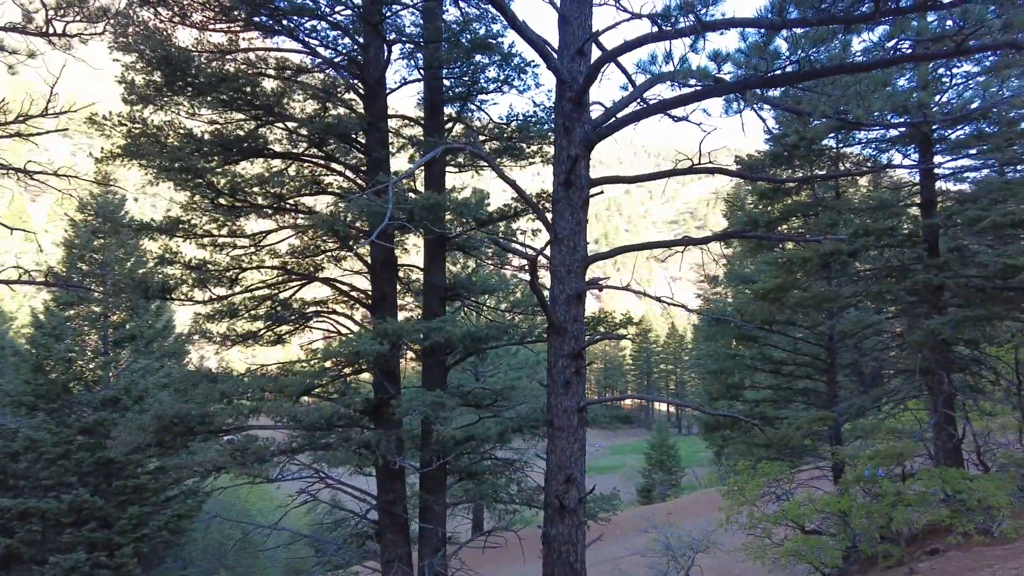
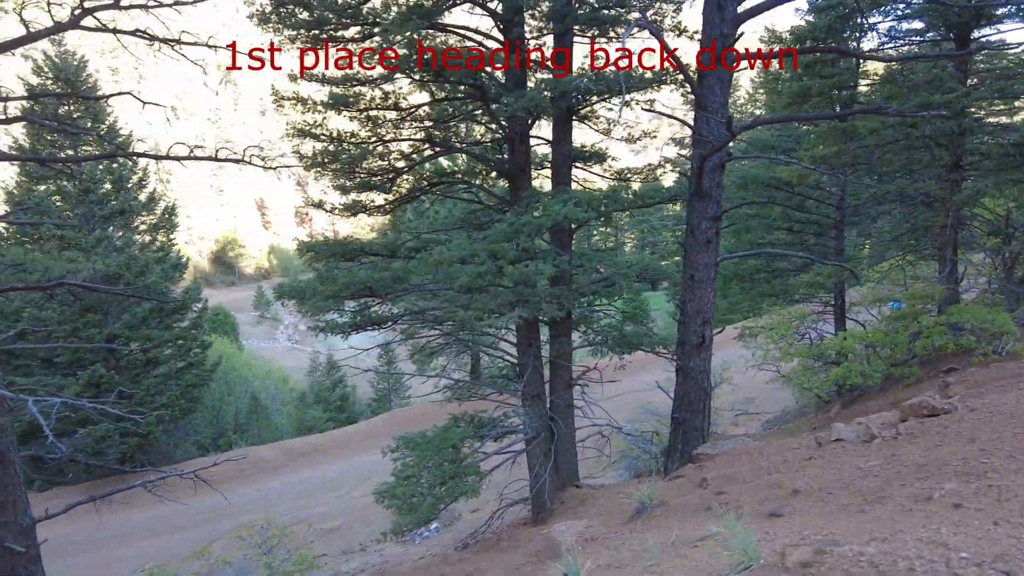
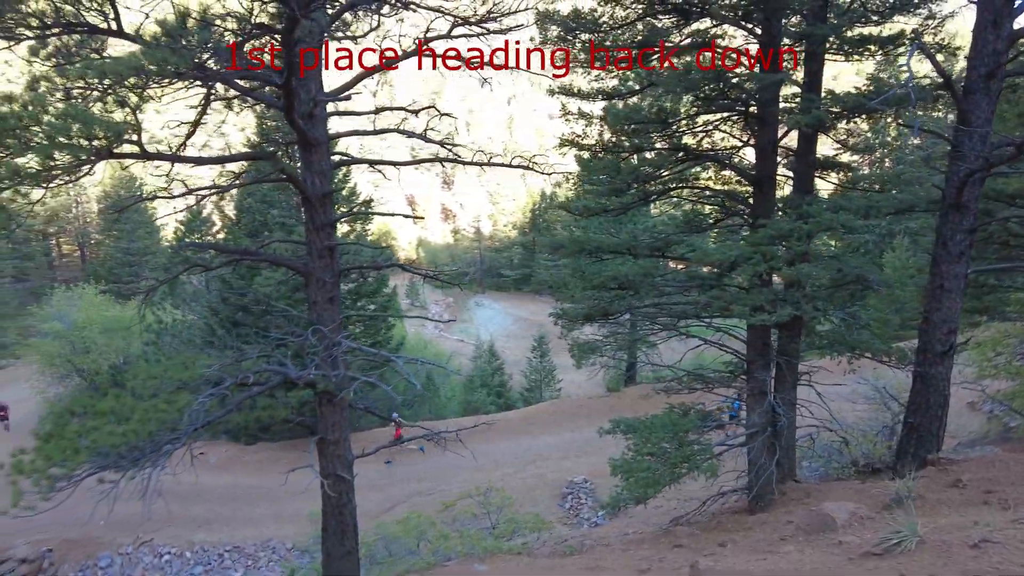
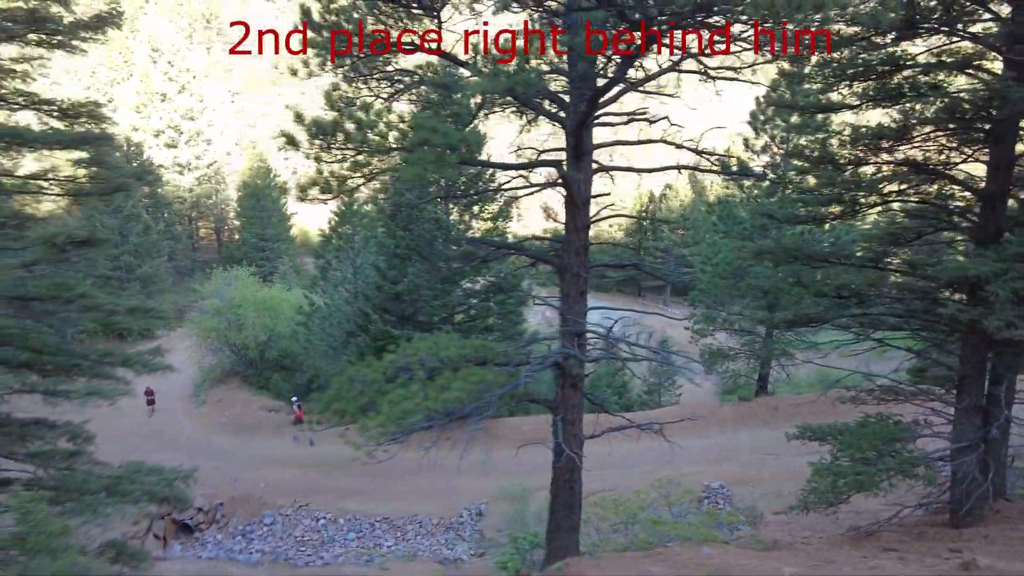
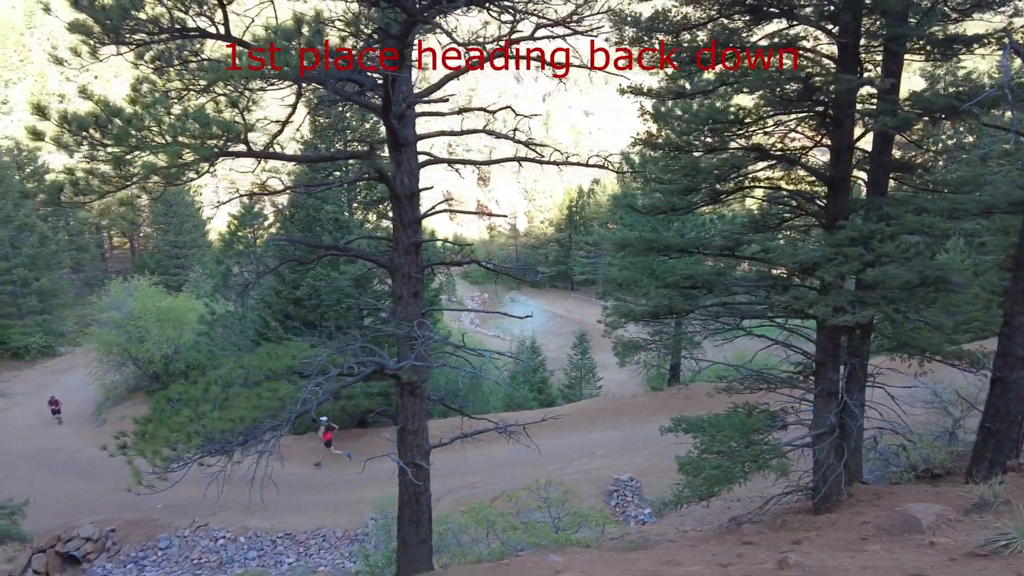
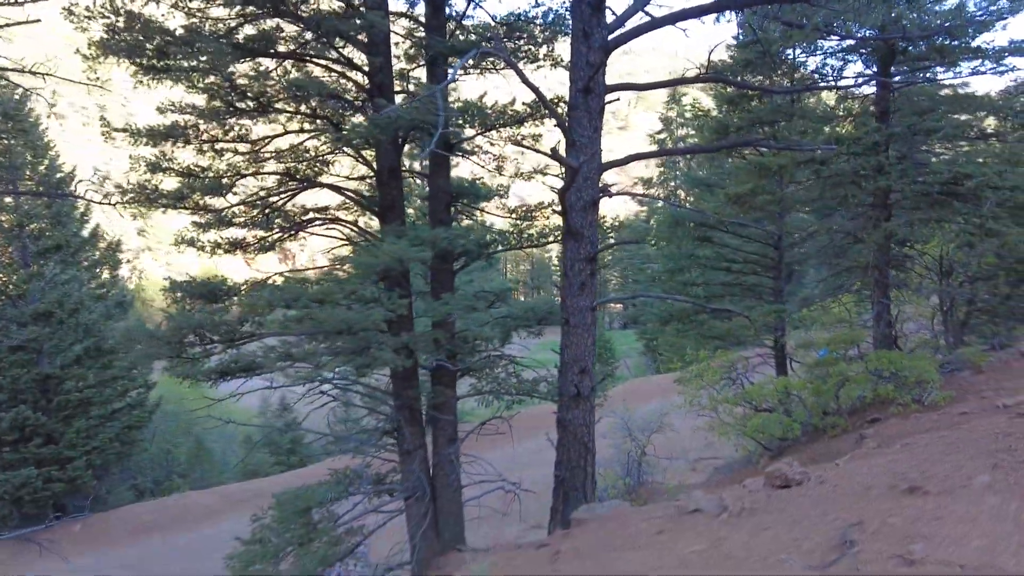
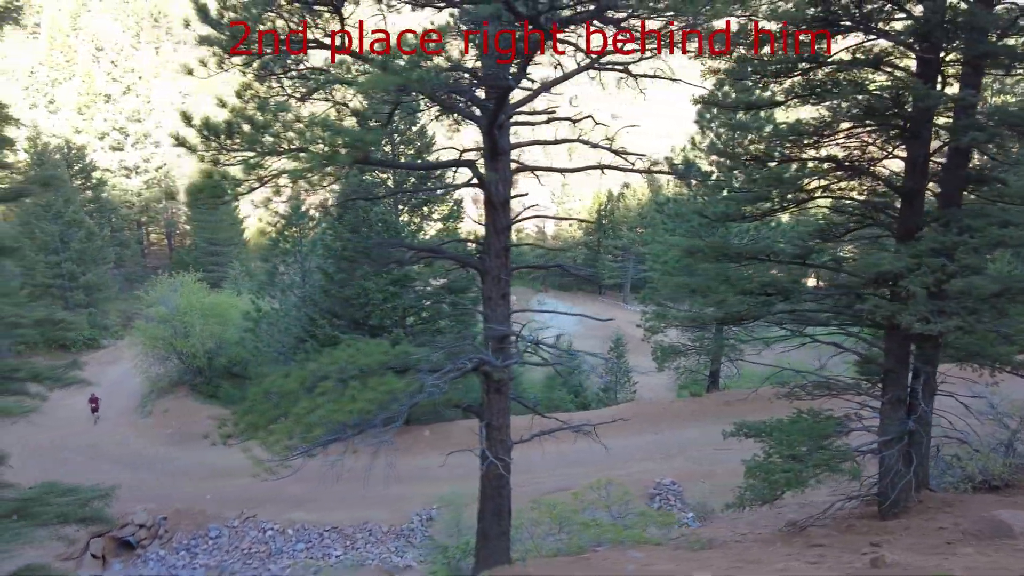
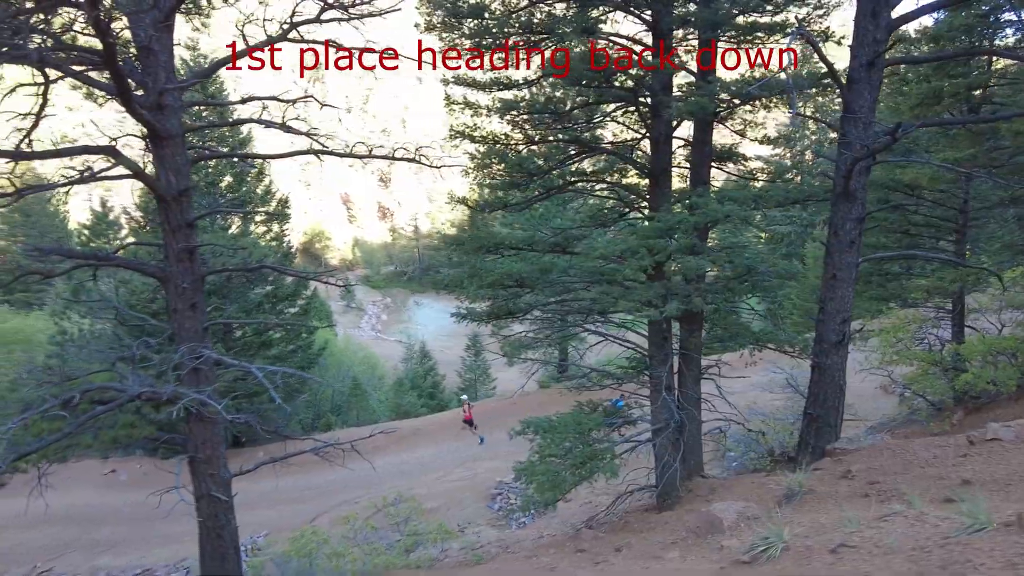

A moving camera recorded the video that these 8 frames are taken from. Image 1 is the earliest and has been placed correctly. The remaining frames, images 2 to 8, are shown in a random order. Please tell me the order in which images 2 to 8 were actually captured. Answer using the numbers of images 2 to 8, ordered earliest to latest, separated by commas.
6, 2, 8, 3, 5, 7, 4
